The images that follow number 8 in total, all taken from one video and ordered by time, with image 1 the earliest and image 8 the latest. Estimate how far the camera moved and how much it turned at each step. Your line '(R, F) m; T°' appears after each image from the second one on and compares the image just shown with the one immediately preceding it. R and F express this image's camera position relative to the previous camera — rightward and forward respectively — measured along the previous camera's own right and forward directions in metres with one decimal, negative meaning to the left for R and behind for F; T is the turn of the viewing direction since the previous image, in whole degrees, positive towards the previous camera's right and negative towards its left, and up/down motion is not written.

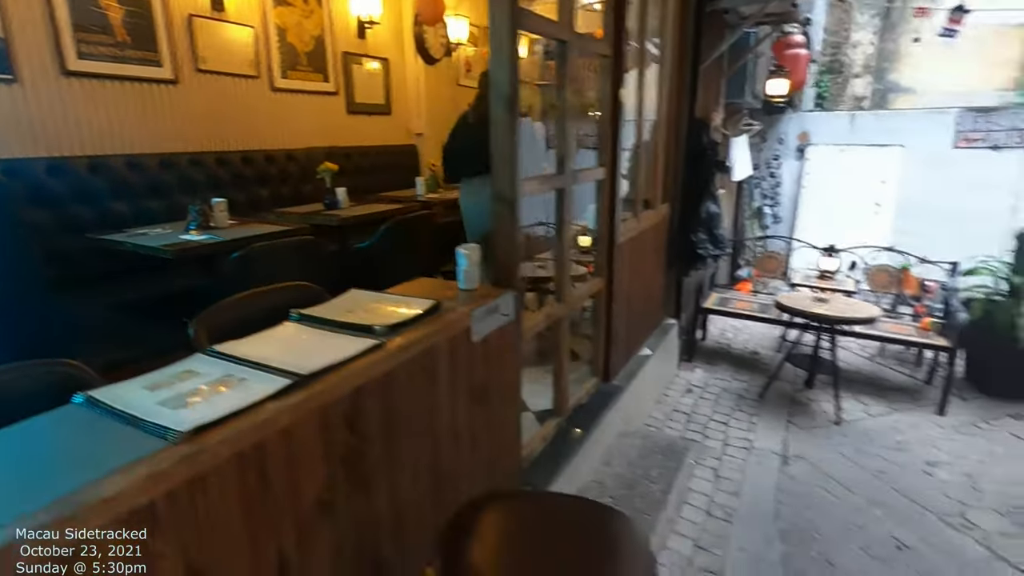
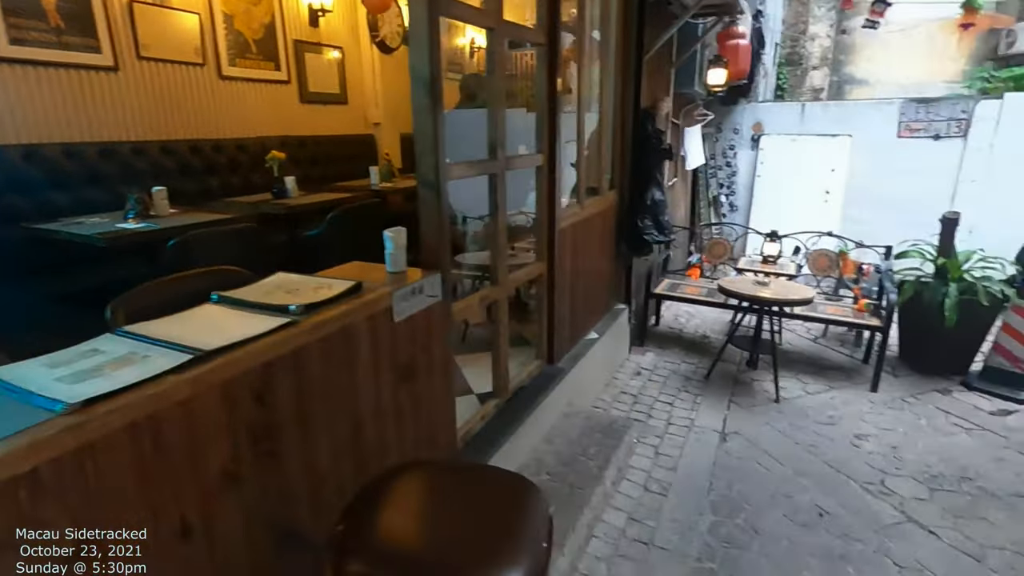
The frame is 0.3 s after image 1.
(+0.2, -0.1) m; +2°
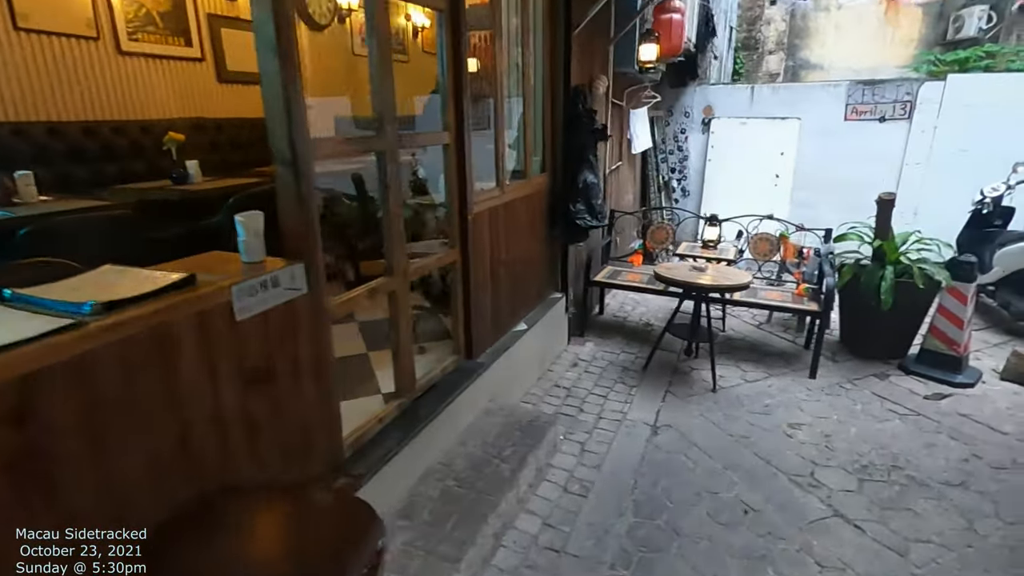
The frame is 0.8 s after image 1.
(+0.3, +0.2) m; +3°
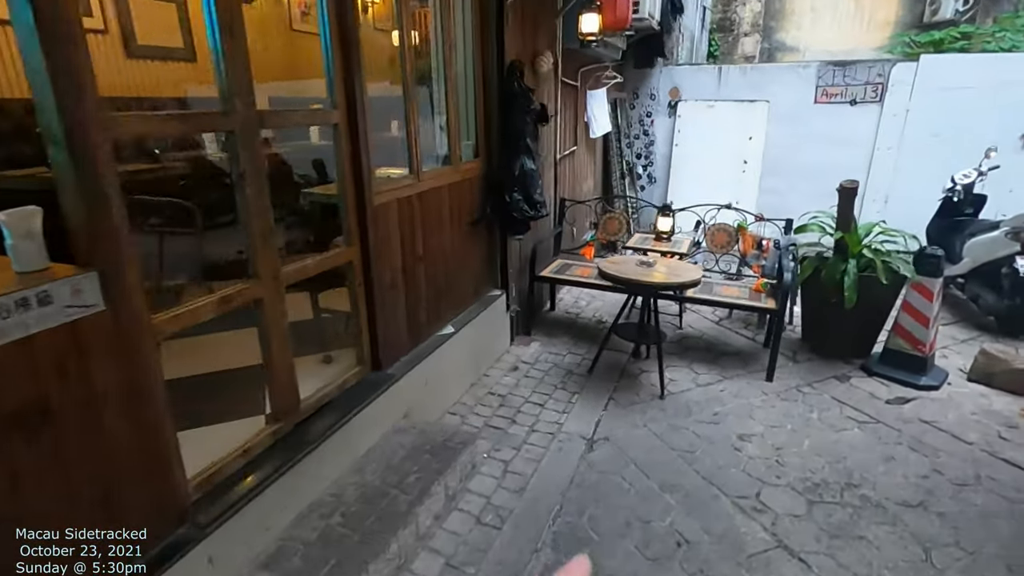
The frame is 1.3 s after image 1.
(+0.3, +0.3) m; +2°
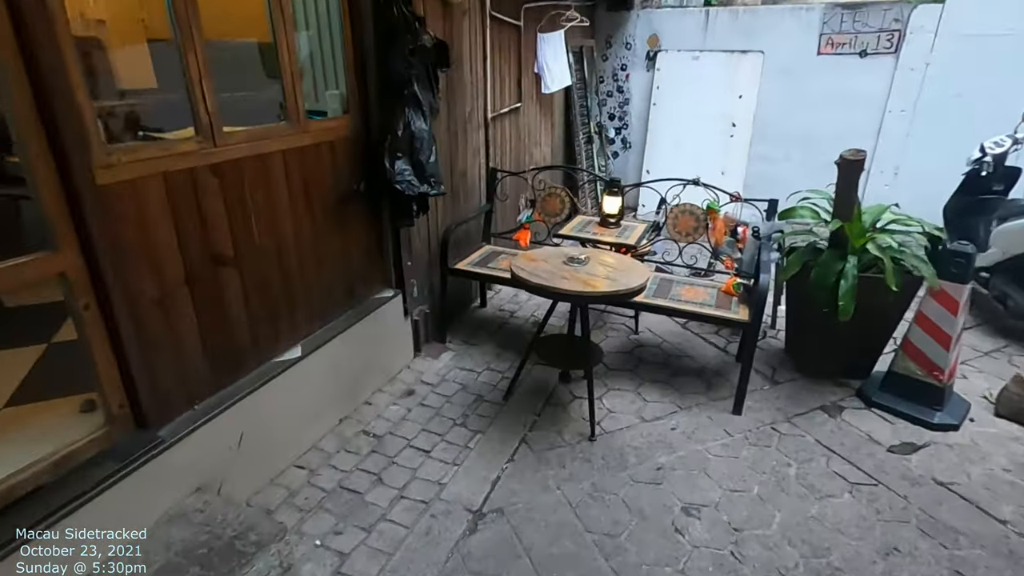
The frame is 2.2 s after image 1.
(+0.5, +0.9) m; 0°
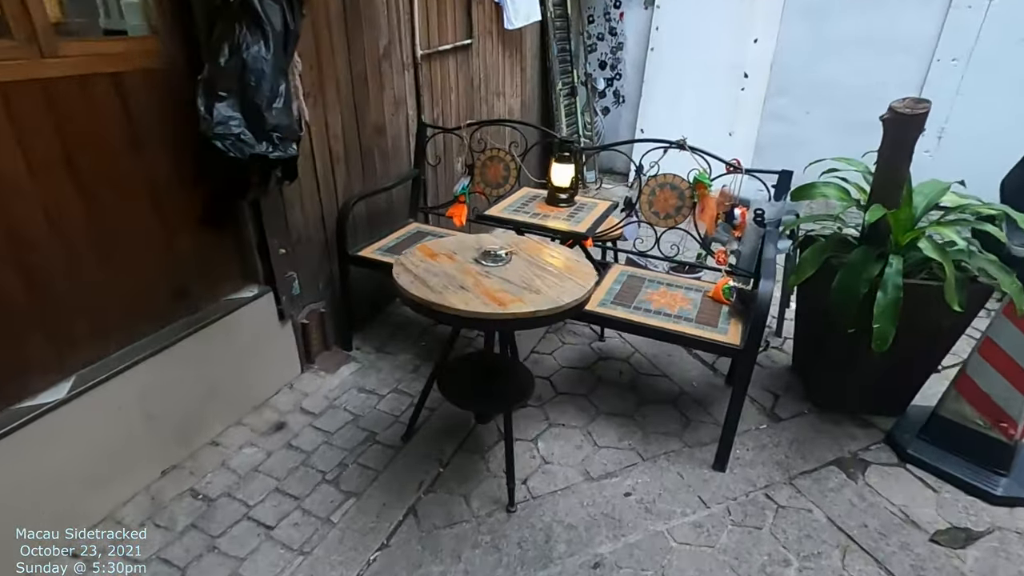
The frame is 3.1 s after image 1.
(+0.4, +0.8) m; -1°
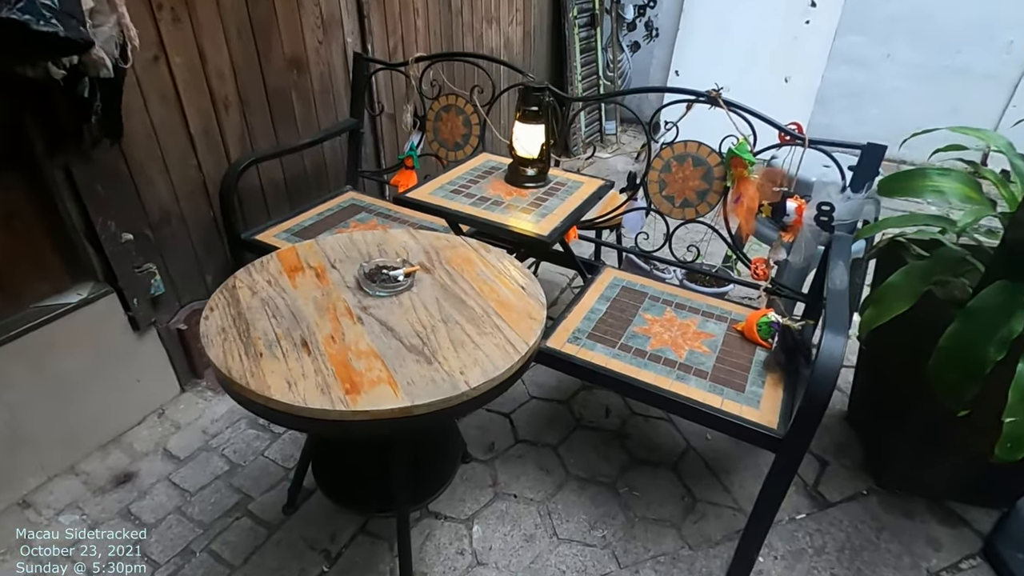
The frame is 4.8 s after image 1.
(+0.2, +0.7) m; -3°
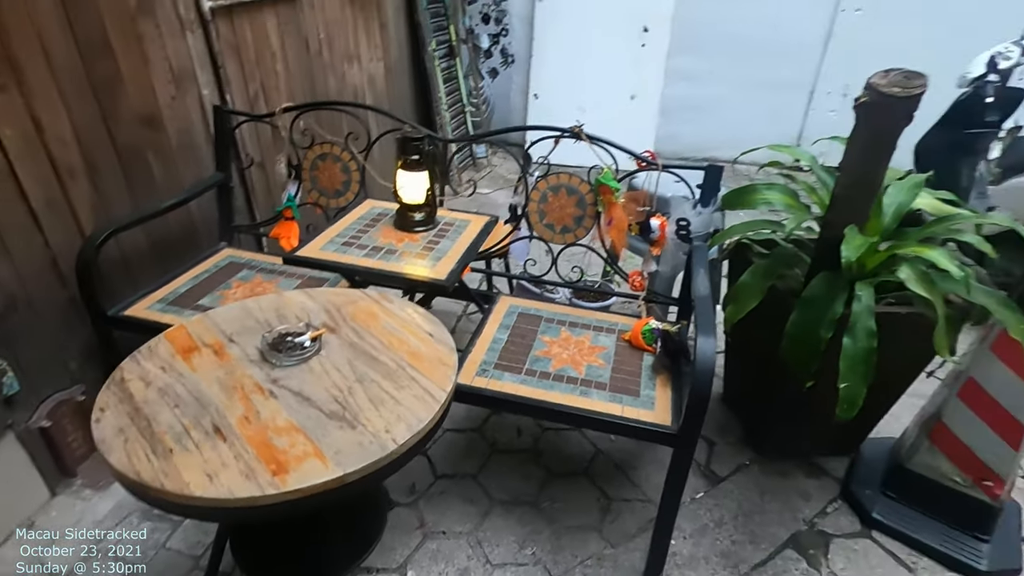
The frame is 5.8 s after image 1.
(0.0, -0.1) m; +12°
